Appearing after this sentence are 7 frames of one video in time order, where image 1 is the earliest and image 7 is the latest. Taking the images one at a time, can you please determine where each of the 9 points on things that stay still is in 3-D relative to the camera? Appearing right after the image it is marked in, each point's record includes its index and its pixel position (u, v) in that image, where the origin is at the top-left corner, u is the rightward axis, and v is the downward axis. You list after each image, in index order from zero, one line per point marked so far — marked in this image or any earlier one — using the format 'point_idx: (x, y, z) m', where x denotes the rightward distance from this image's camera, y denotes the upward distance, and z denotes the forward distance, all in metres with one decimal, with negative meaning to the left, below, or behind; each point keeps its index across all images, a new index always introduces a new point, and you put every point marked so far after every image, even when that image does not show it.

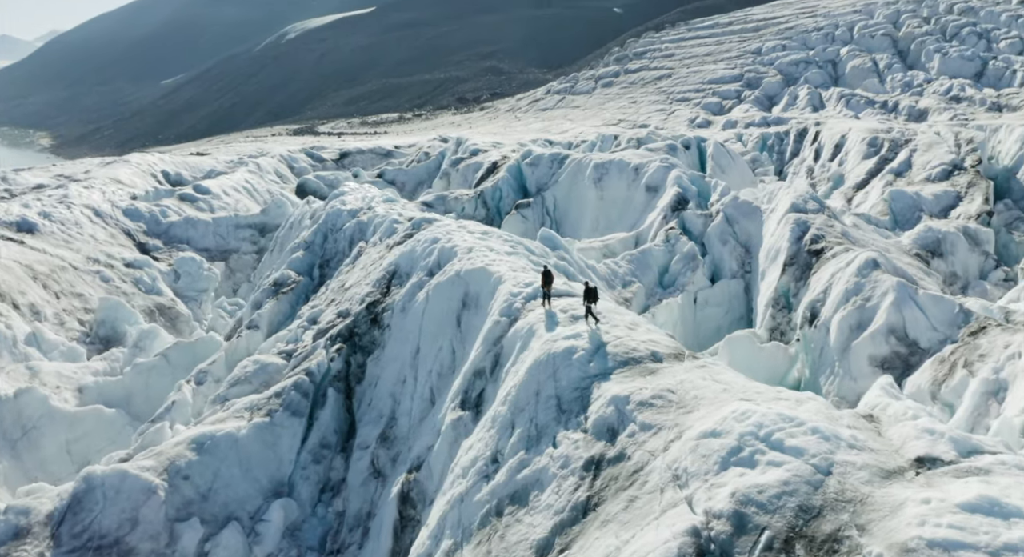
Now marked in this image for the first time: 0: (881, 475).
0: (+3.4, -1.8, +7.2) m
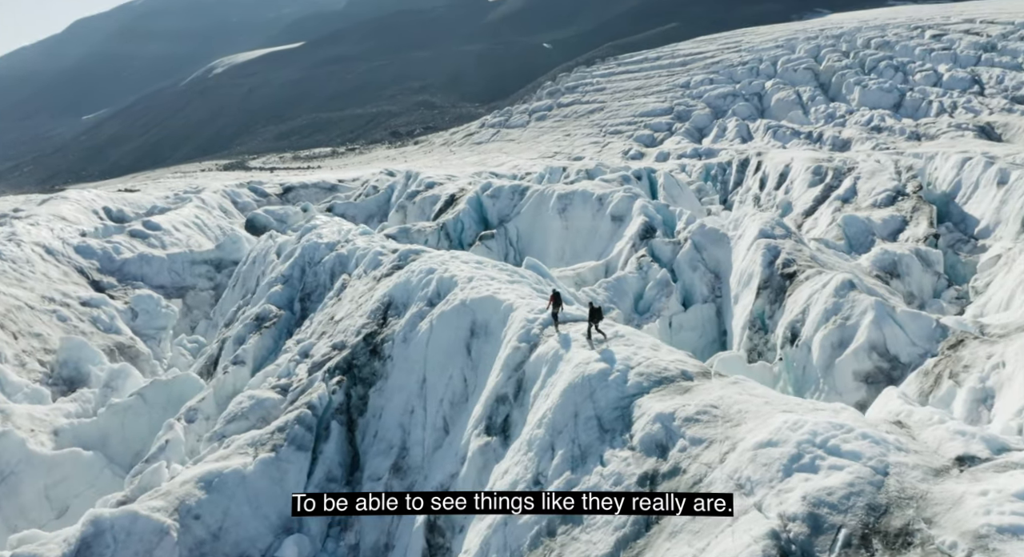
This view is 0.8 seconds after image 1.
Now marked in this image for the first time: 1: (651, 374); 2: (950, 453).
0: (+4.2, -1.9, +7.7) m
1: (+1.9, -1.3, +10.7) m
2: (+4.6, -1.8, +8.2) m
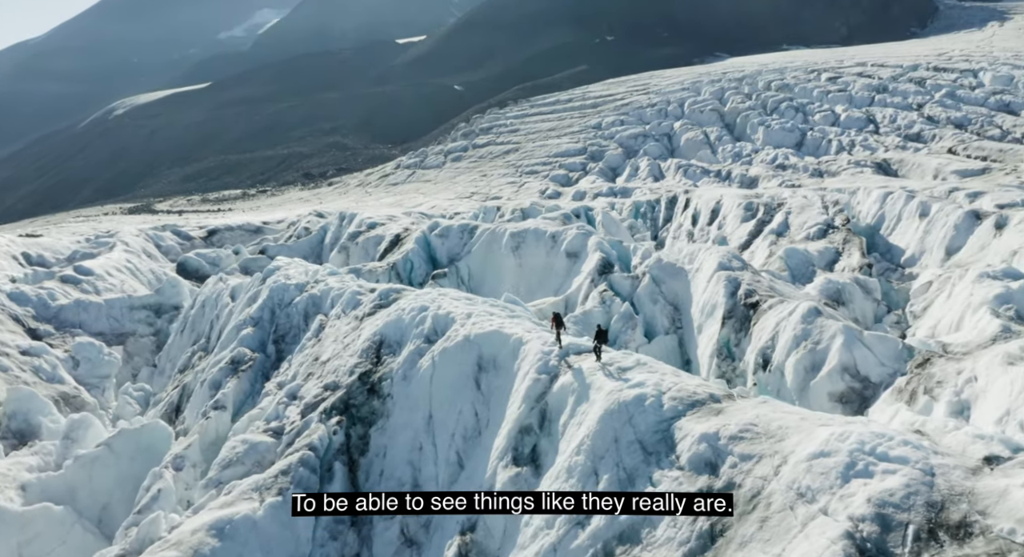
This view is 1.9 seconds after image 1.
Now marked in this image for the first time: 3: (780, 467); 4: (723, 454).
0: (+5.1, -2.1, +8.6) m
1: (+2.5, -1.7, +11.3) m
2: (+5.4, -2.1, +9.1) m
3: (+3.2, -2.3, +9.4) m
4: (+2.7, -2.2, +10.0) m
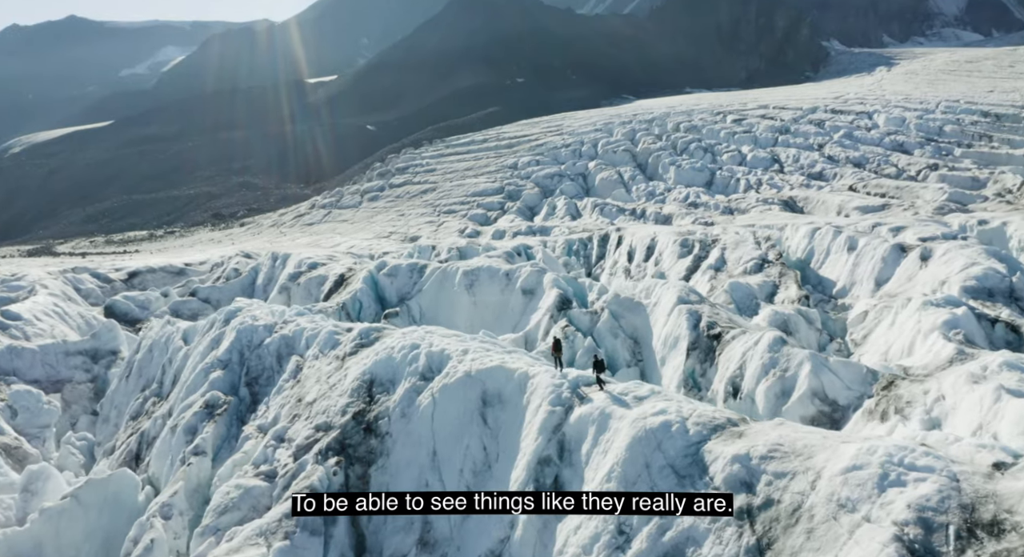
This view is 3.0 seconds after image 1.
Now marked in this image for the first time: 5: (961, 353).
0: (+5.8, -2.5, +9.6) m
1: (+3.0, -2.2, +12.0) m
2: (+6.1, -2.4, +10.1) m
3: (+3.9, -2.6, +10.2) m
4: (+3.4, -2.7, +10.7) m
5: (+10.4, -1.7, +18.1) m
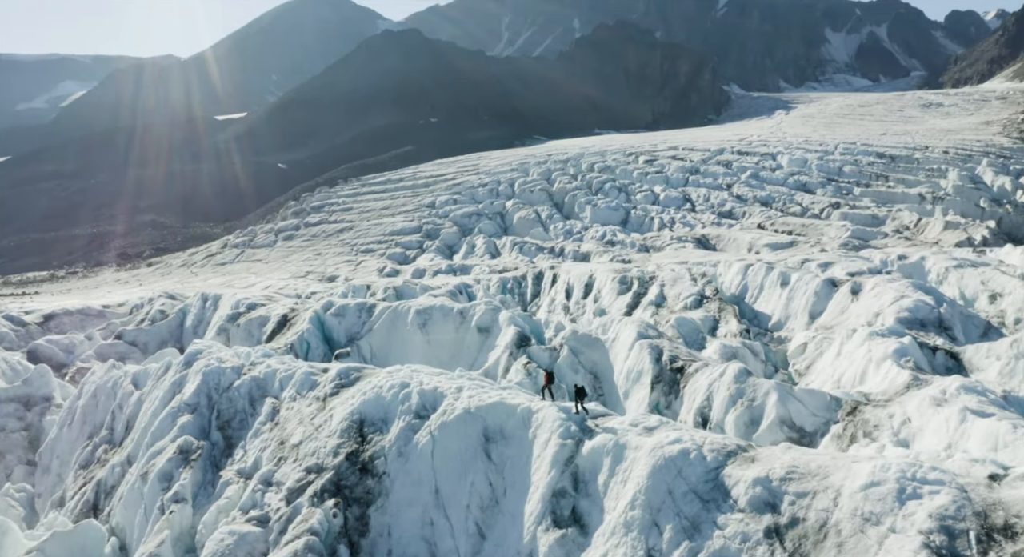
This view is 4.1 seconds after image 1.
0: (+6.5, -2.9, +10.6) m
1: (+3.4, -2.8, +12.8) m
2: (+6.7, -2.9, +11.2) m
3: (+4.5, -3.1, +11.0) m
4: (+3.9, -3.2, +11.5) m
5: (+10.1, -2.5, +19.6) m
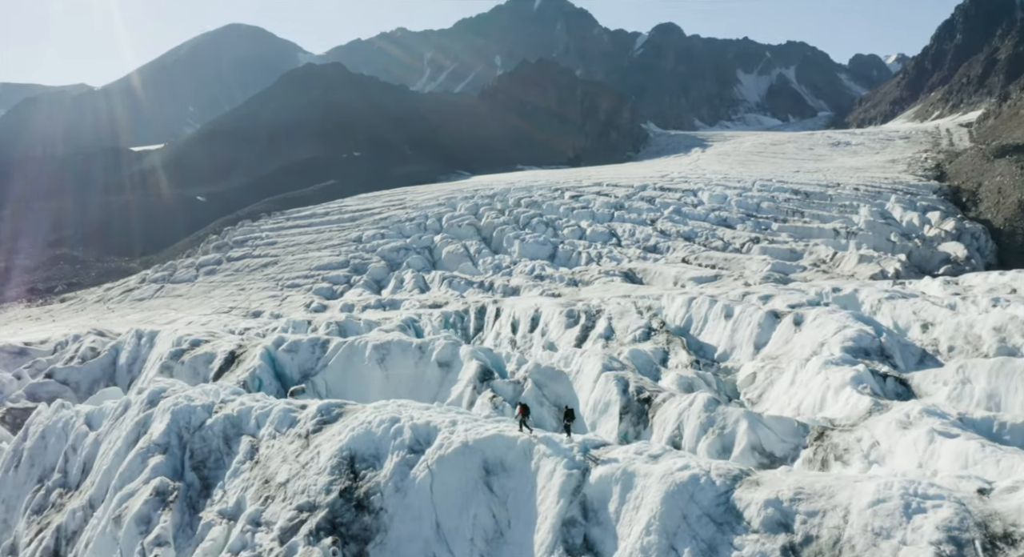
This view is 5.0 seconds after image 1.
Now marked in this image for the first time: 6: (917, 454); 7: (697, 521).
0: (+7.0, -3.3, +11.6) m
1: (+3.7, -3.4, +13.5) m
2: (+7.2, -3.4, +12.3) m
3: (+5.0, -3.6, +11.8) m
4: (+4.3, -3.7, +12.2) m
5: (+9.7, -3.4, +20.9) m
6: (+9.0, -3.9, +17.5) m
7: (+3.0, -4.0, +12.8) m
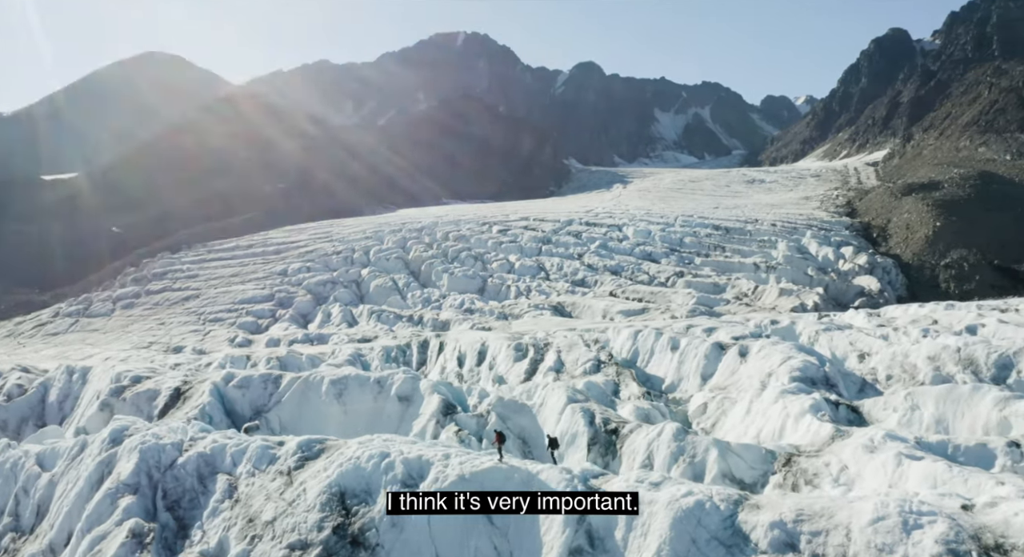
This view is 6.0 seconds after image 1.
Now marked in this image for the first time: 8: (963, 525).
0: (+7.3, -3.9, +12.7) m
1: (+3.9, -4.0, +14.2) m
2: (+7.5, -3.9, +13.3) m
3: (+5.4, -4.1, +12.6) m
4: (+4.7, -4.2, +13.0) m
5: (+9.2, -4.3, +22.1) m
6: (+8.8, -4.7, +18.7) m
7: (+3.3, -4.6, +13.4) m
8: (+6.9, -3.9, +12.3) m
